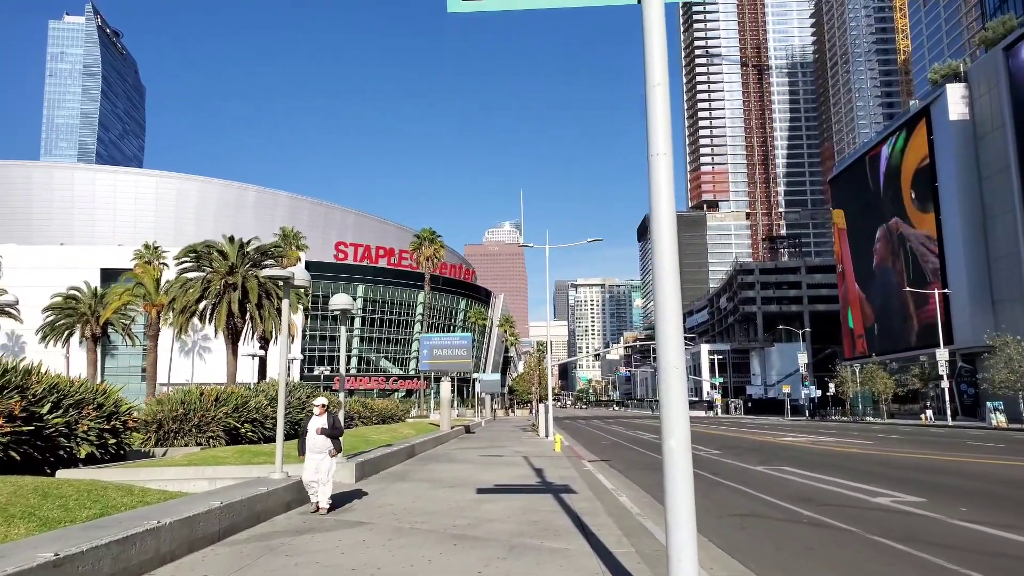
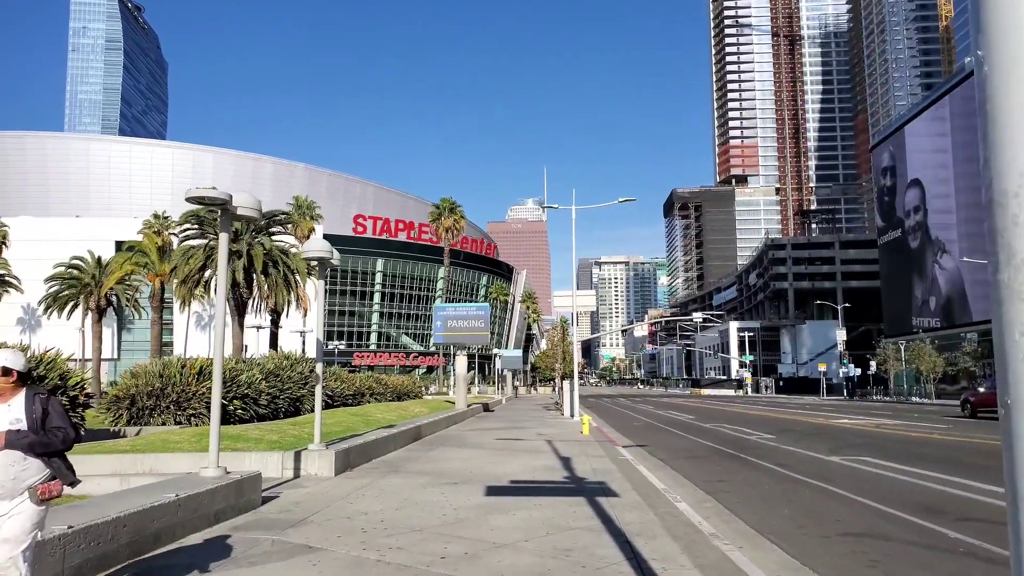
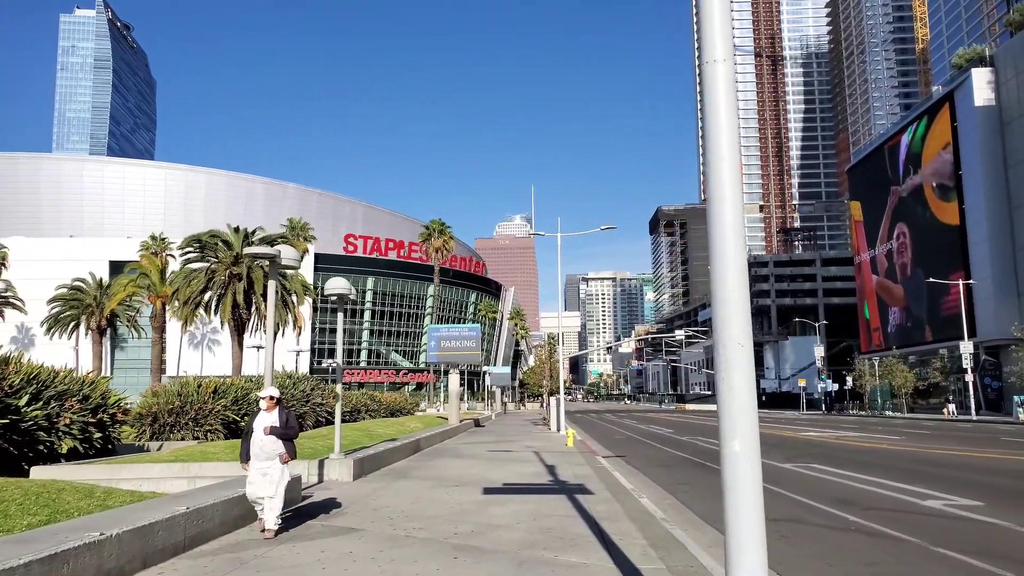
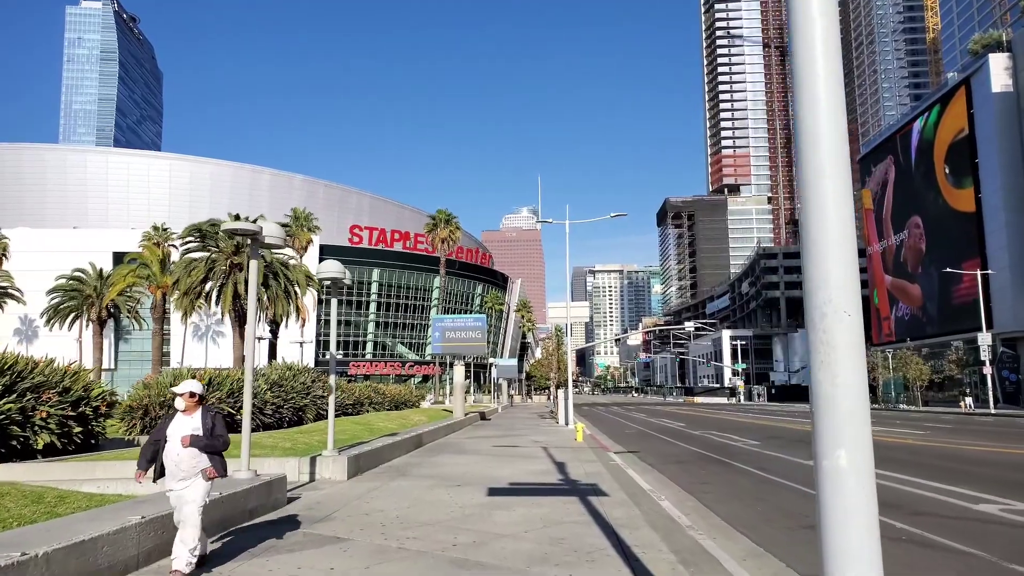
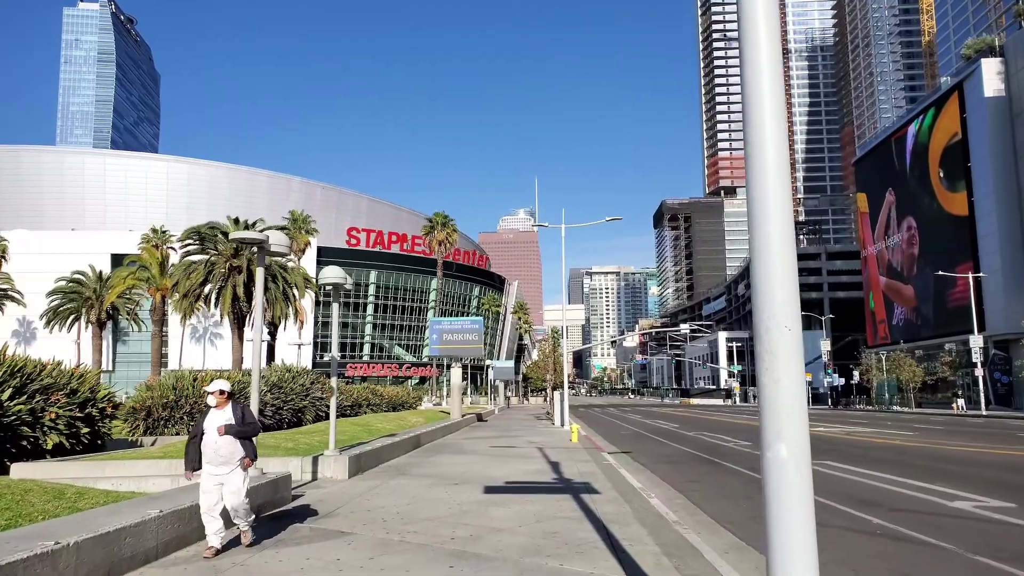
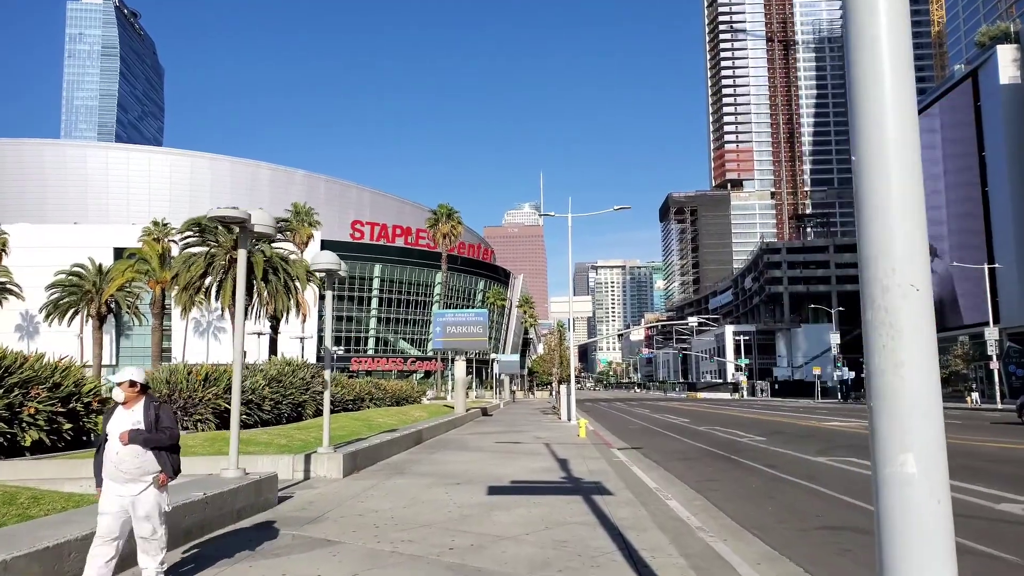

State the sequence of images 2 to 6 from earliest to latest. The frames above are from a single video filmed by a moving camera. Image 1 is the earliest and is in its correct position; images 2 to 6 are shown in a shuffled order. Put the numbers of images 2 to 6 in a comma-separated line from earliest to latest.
3, 5, 4, 6, 2
